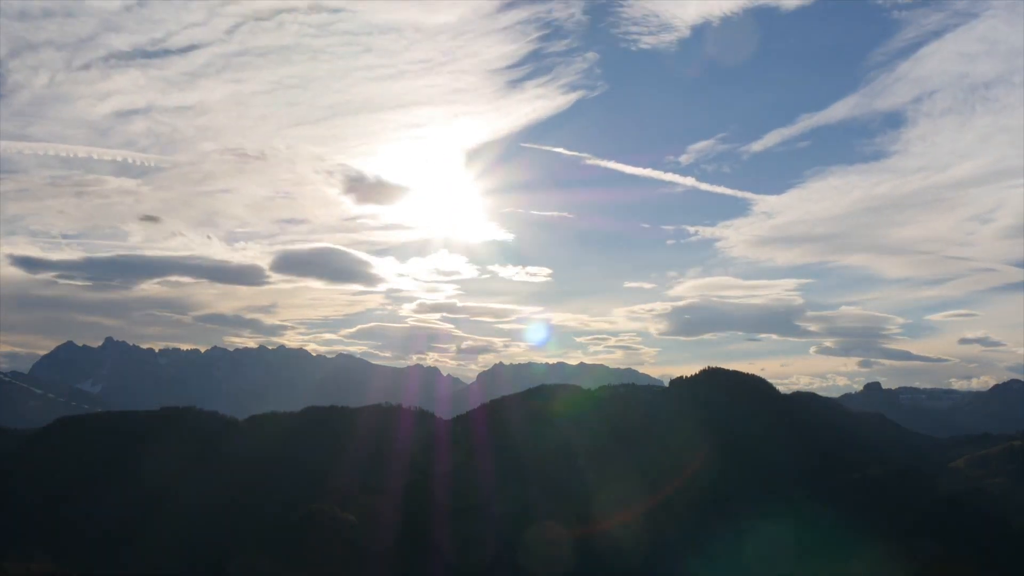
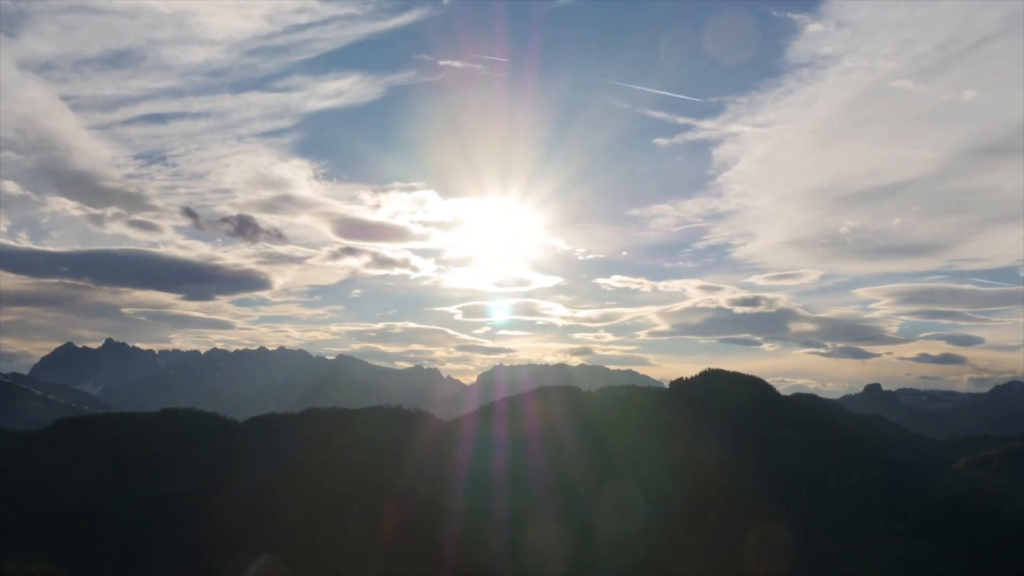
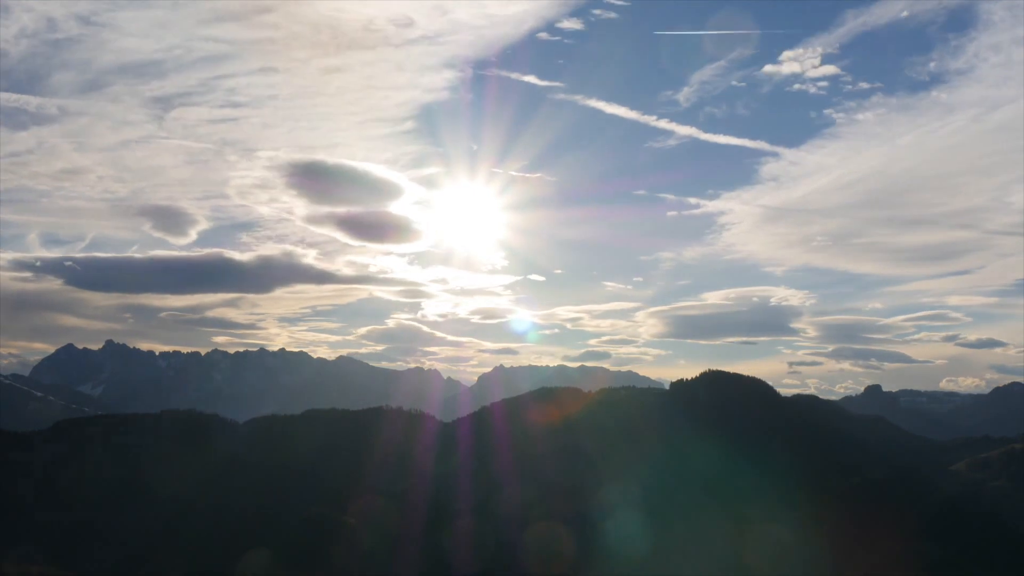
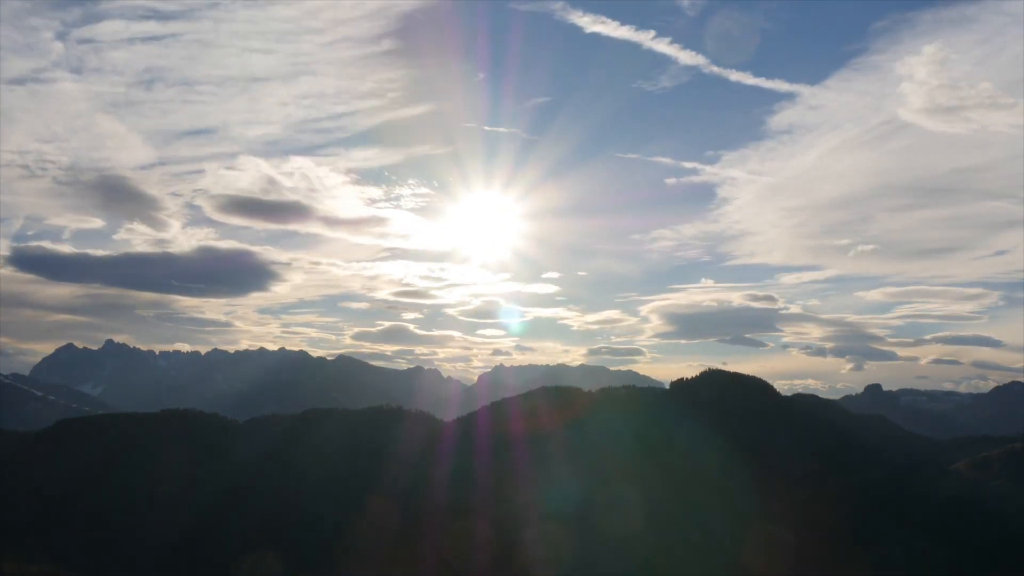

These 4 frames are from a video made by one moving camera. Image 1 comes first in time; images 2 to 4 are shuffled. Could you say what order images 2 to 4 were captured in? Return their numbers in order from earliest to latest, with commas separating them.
3, 4, 2
